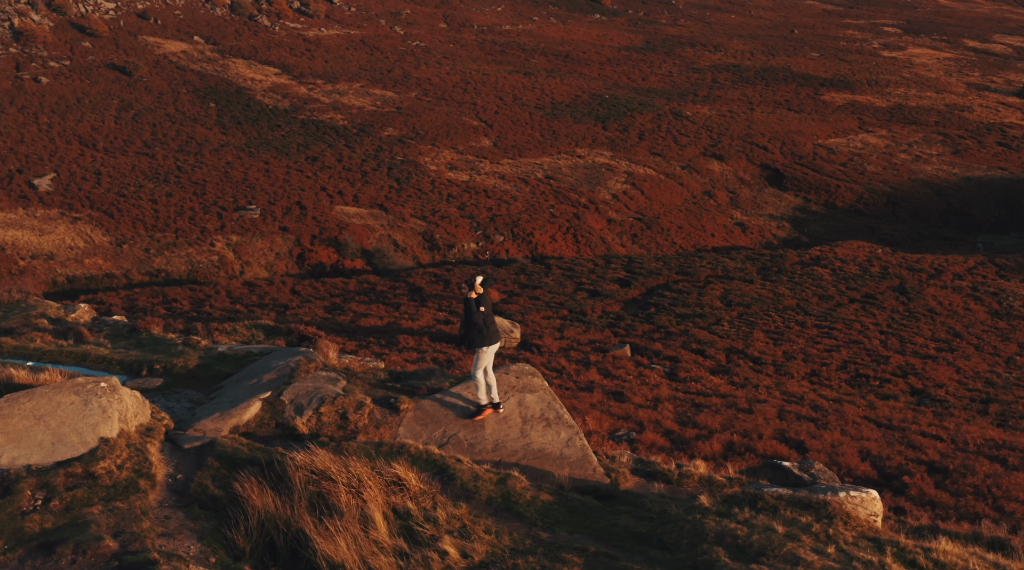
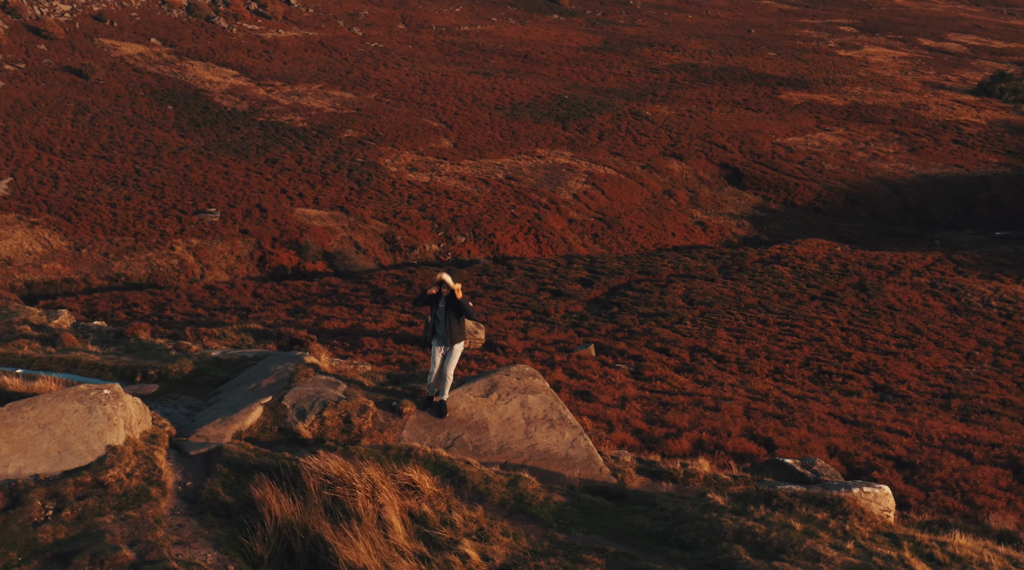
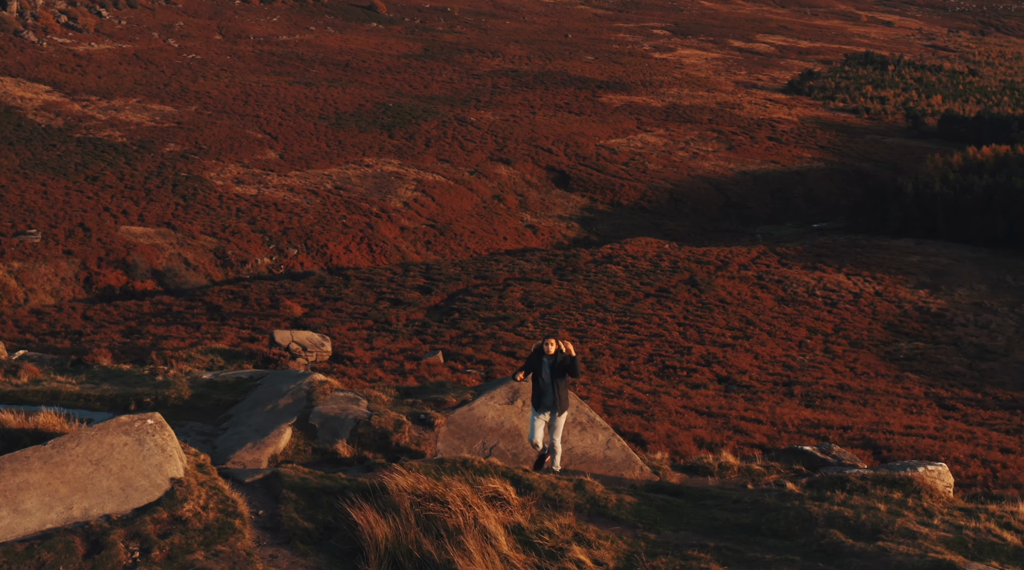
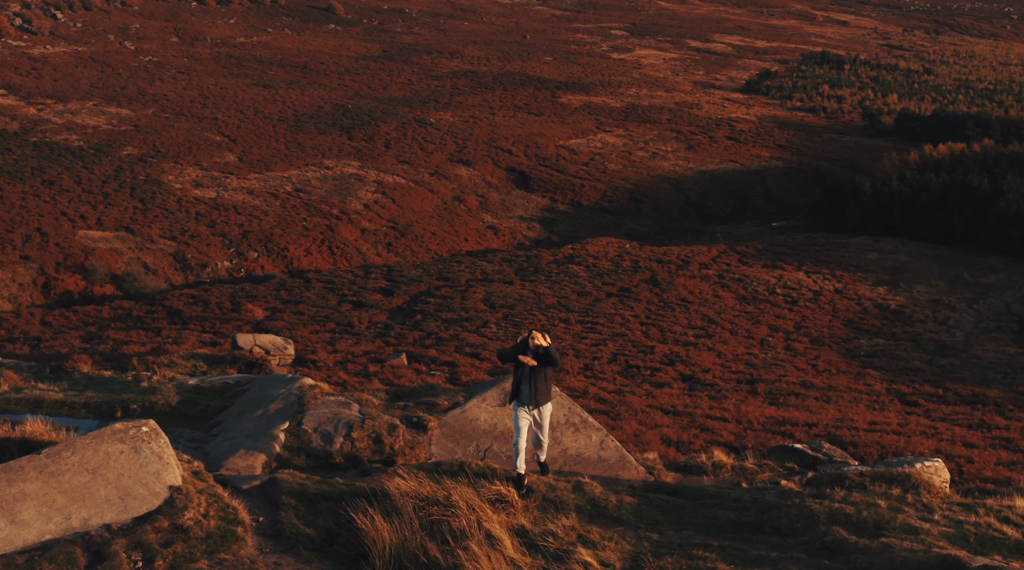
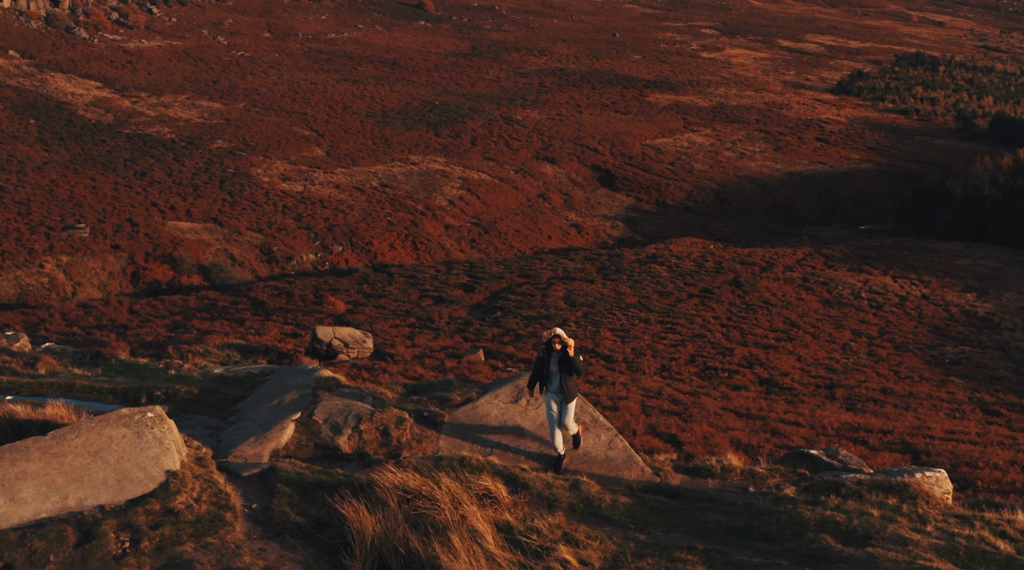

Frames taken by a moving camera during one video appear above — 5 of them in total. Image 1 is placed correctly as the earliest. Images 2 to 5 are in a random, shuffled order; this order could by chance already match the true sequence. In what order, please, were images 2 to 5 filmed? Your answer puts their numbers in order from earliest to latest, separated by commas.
2, 5, 3, 4
